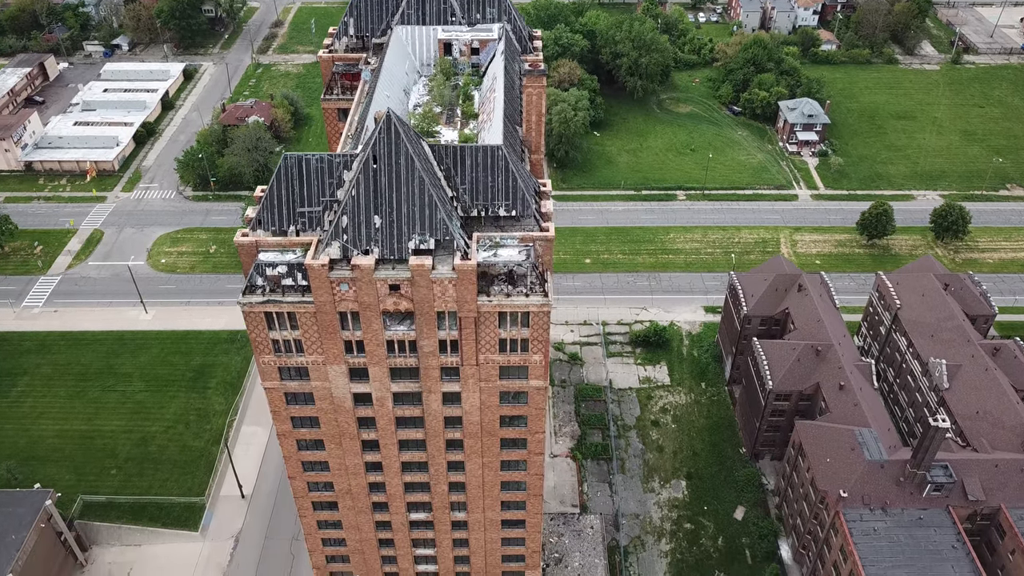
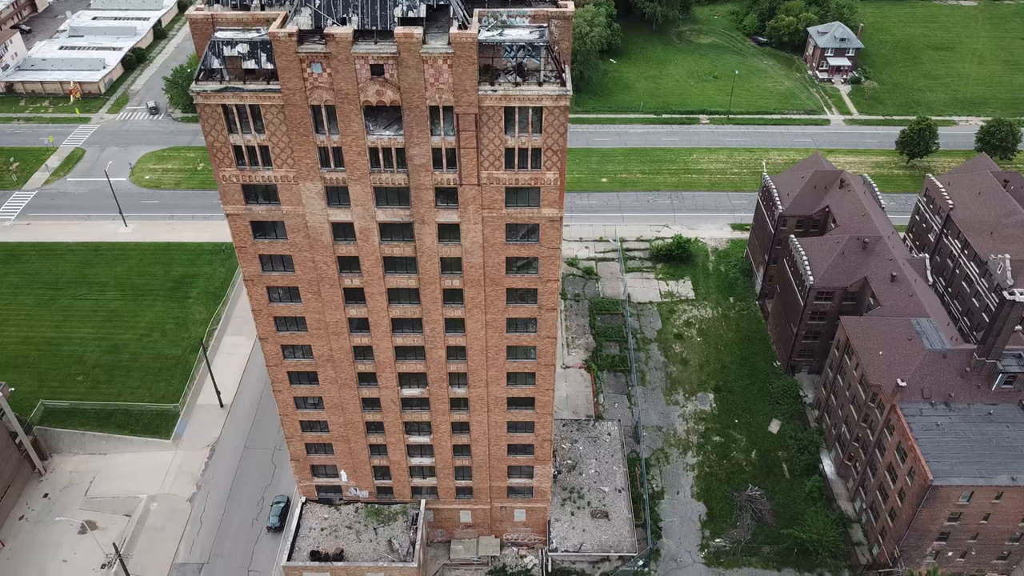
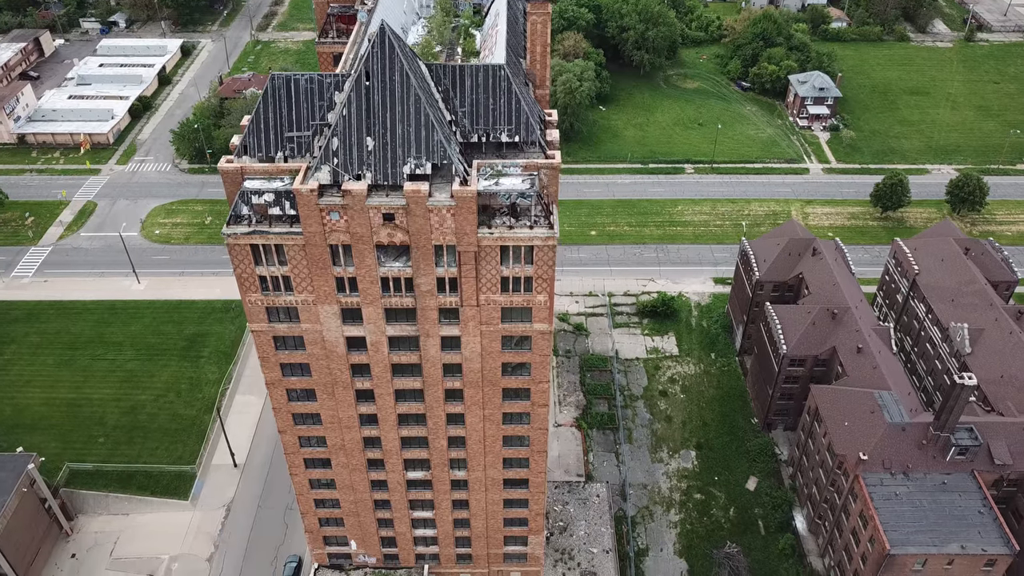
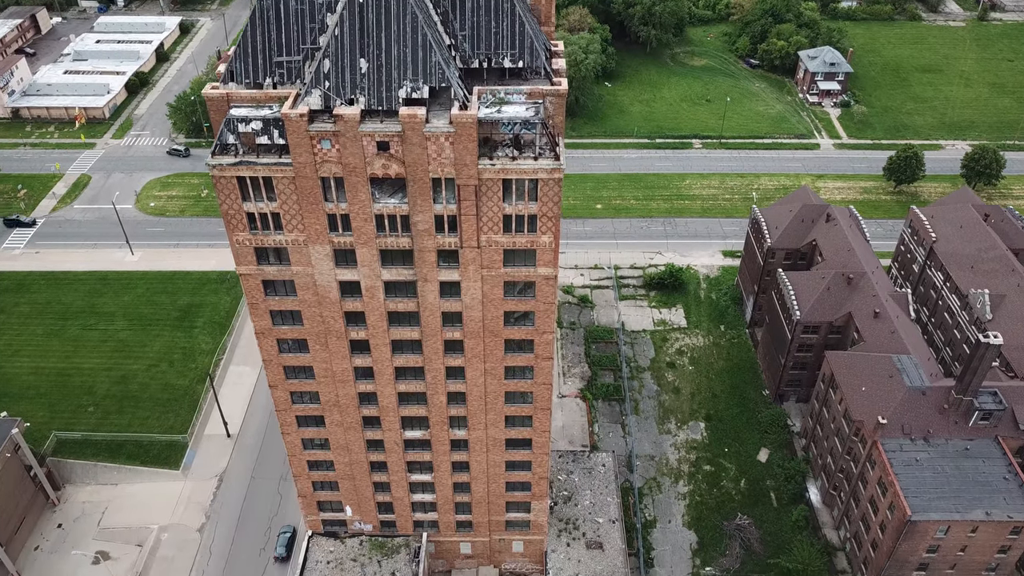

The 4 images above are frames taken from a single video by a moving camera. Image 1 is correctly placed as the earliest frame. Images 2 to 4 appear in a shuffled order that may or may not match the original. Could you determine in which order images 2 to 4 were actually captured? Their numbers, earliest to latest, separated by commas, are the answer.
3, 4, 2
